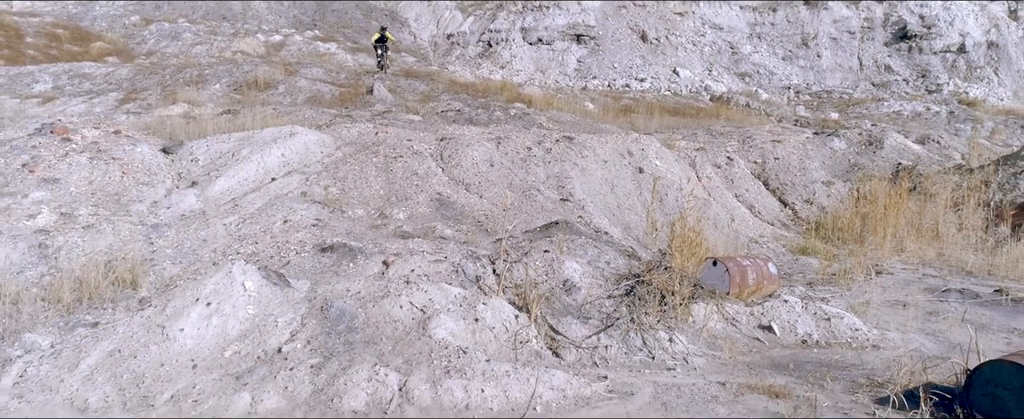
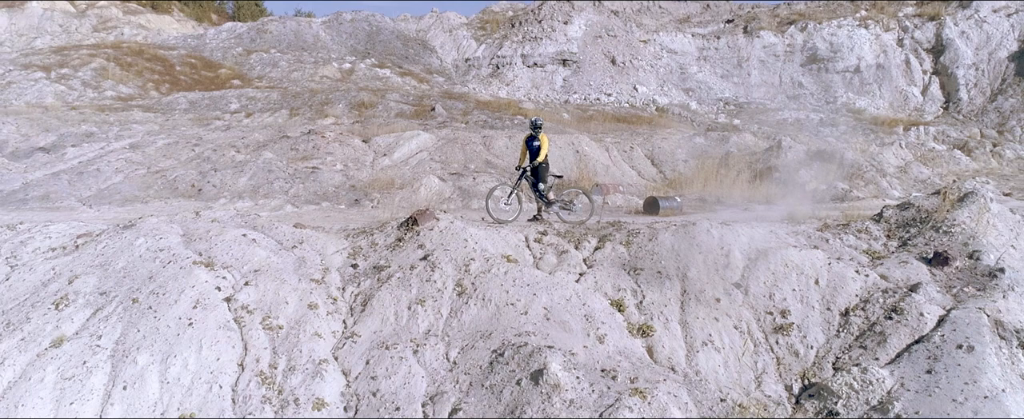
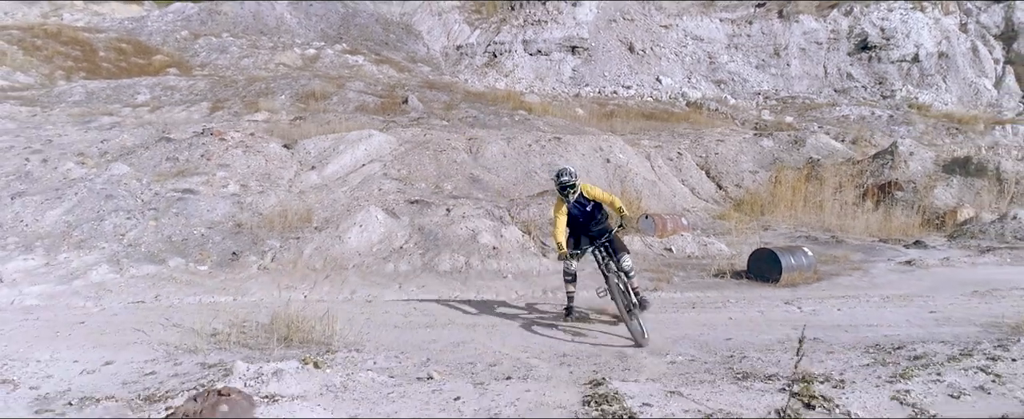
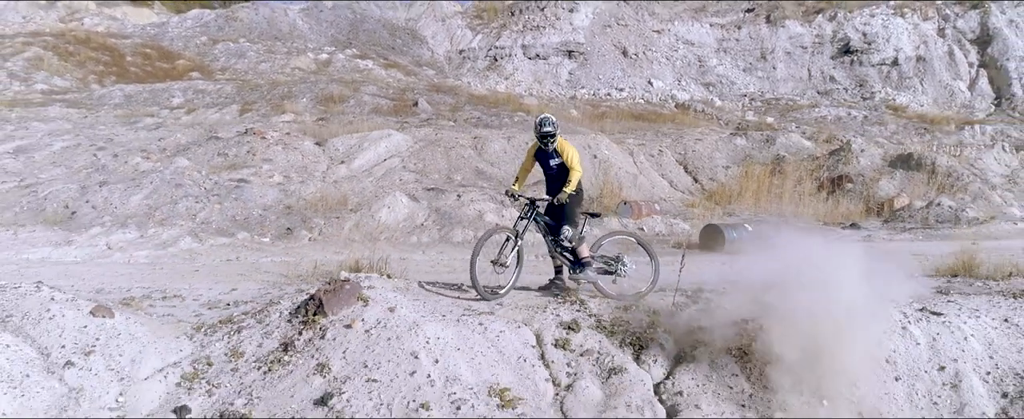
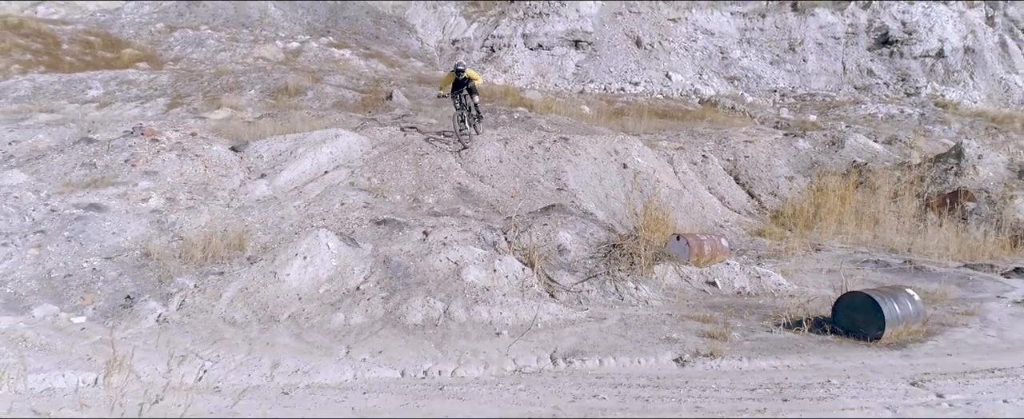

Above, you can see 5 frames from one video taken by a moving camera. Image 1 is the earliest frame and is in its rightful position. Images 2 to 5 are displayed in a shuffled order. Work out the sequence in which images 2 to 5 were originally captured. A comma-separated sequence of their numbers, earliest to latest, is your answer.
5, 3, 4, 2
